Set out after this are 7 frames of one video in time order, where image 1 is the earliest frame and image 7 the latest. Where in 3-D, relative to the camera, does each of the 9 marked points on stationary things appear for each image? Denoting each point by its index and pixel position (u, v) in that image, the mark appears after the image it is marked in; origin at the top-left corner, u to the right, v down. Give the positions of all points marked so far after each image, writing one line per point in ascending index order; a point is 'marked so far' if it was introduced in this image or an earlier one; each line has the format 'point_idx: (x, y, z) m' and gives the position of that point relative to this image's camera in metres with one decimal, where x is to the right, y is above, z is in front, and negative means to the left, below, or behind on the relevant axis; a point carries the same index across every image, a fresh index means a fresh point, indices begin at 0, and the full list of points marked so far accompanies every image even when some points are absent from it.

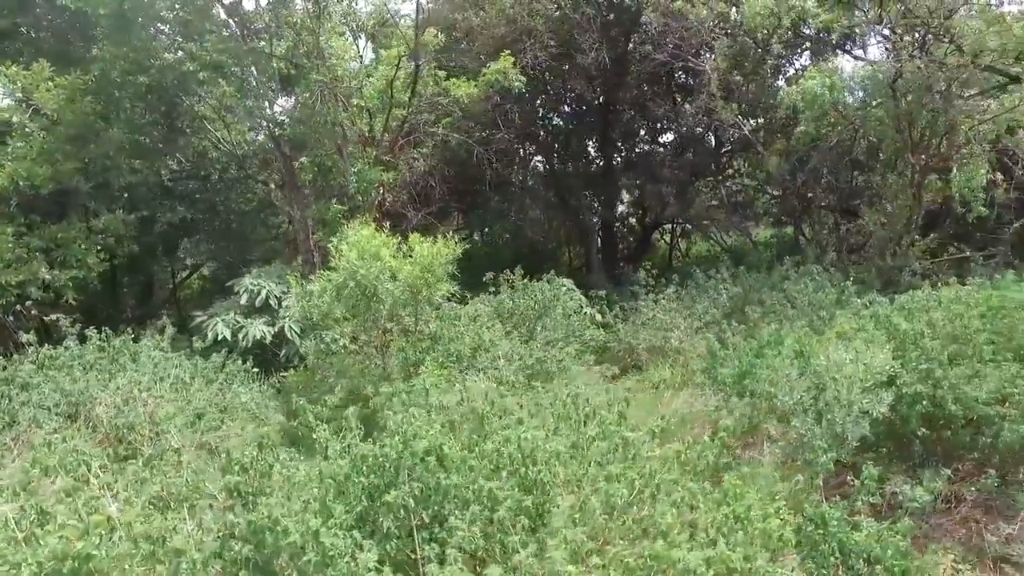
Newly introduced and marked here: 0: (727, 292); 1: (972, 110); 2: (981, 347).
0: (+2.5, 0.0, +8.0) m
1: (+5.4, +2.1, +7.9) m
2: (+2.4, -0.3, +3.6) m
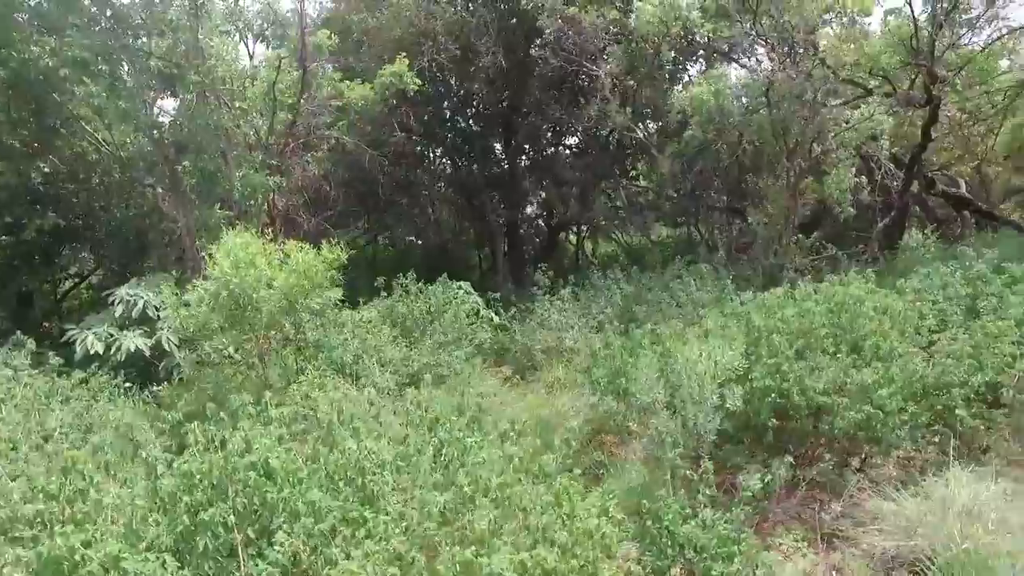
0: (+1.3, 0.0, +8.2) m
1: (+4.1, +2.1, +8.5) m
2: (+1.7, -0.3, +3.9) m
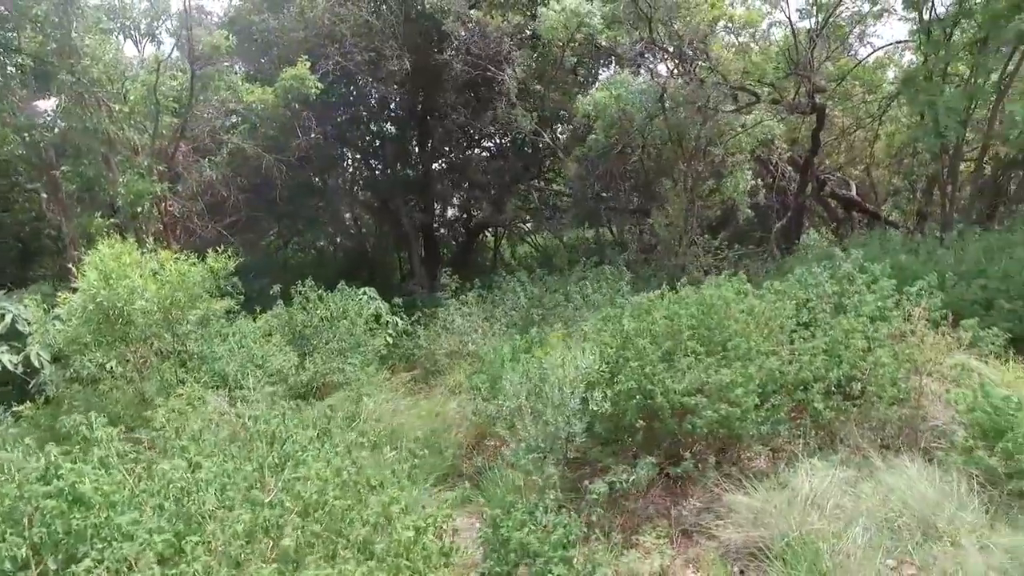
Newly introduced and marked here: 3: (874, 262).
0: (+0.2, -0.1, +8.3) m
1: (+2.9, +2.1, +8.9) m
2: (+1.0, -0.3, +4.0) m
3: (+3.2, +0.2, +6.0) m
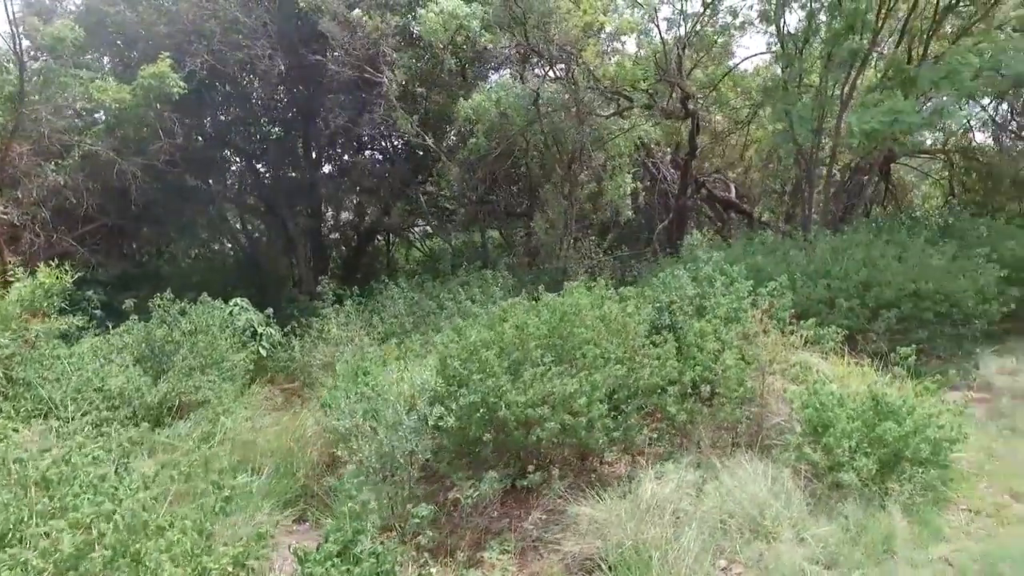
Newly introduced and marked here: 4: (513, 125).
0: (-1.3, -0.1, +8.1) m
1: (+1.3, +2.1, +9.0) m
2: (+0.1, -0.4, +4.0) m
3: (+2.0, +0.2, +6.3) m
4: (0.0, +2.1, +8.7) m
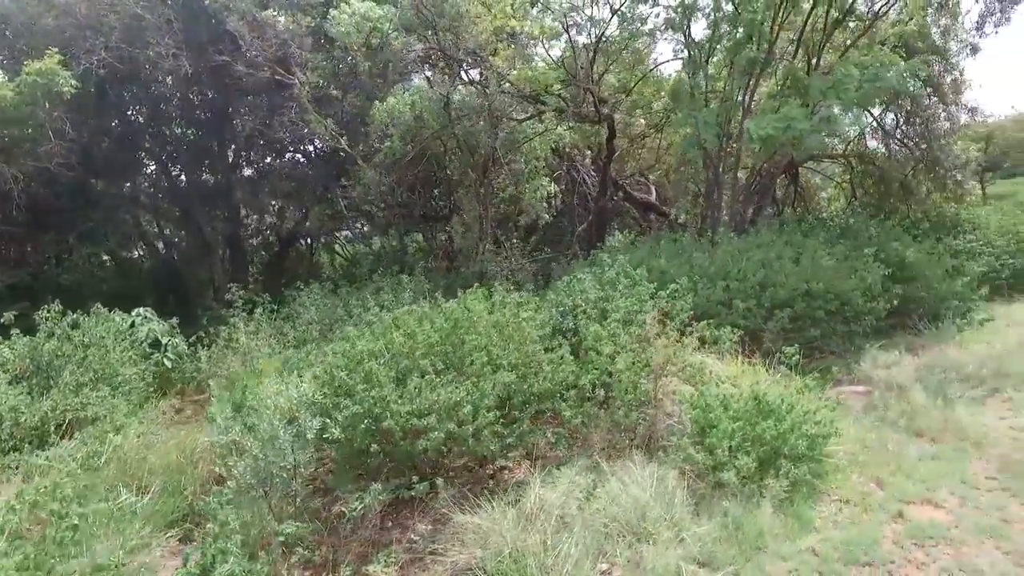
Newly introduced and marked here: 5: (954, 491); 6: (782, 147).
0: (-2.3, -0.2, +8.0) m
1: (+0.2, +2.1, +9.1) m
2: (-0.5, -0.4, +4.0) m
3: (+1.2, +0.2, +6.4) m
4: (-1.1, +2.0, +8.6) m
5: (+2.4, -1.1, +3.8) m
6: (+2.7, +1.4, +6.9) m
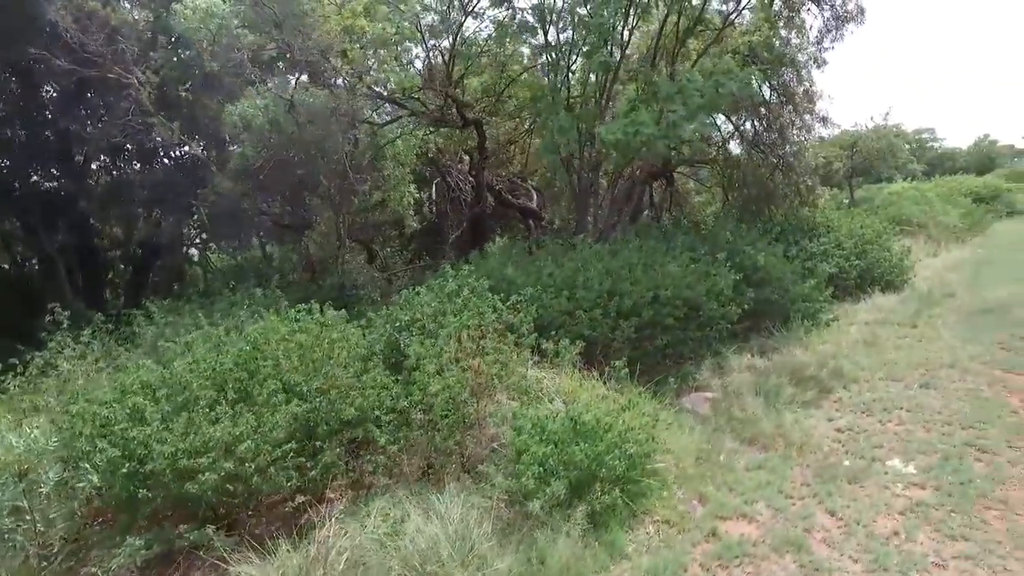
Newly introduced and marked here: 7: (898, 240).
0: (-3.8, -0.4, +7.3) m
1: (-1.6, +1.9, +8.7) m
2: (-1.5, -0.5, +3.5) m
3: (-0.2, +0.1, +6.2) m
4: (-2.8, +1.8, +8.1) m
5: (+1.4, -1.2, +3.7) m
6: (+1.2, +1.3, +6.8) m
7: (+6.0, +0.7, +10.7) m
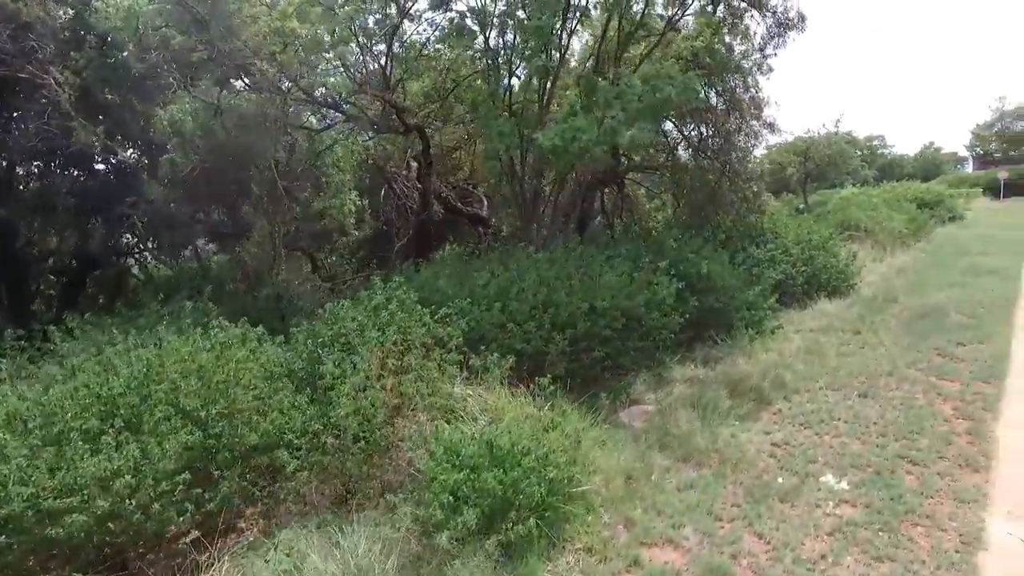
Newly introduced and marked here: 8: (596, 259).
0: (-4.4, -0.6, +6.8) m
1: (-2.3, +1.8, +8.4) m
2: (-2.0, -0.6, +3.2) m
3: (-0.8, 0.0, +5.9) m
4: (-3.4, +1.7, +7.8) m
5: (+1.0, -1.2, +3.5) m
6: (+0.6, +1.3, +6.7) m
7: (+5.2, +0.7, +10.8) m
8: (+0.8, +0.3, +6.5) m
